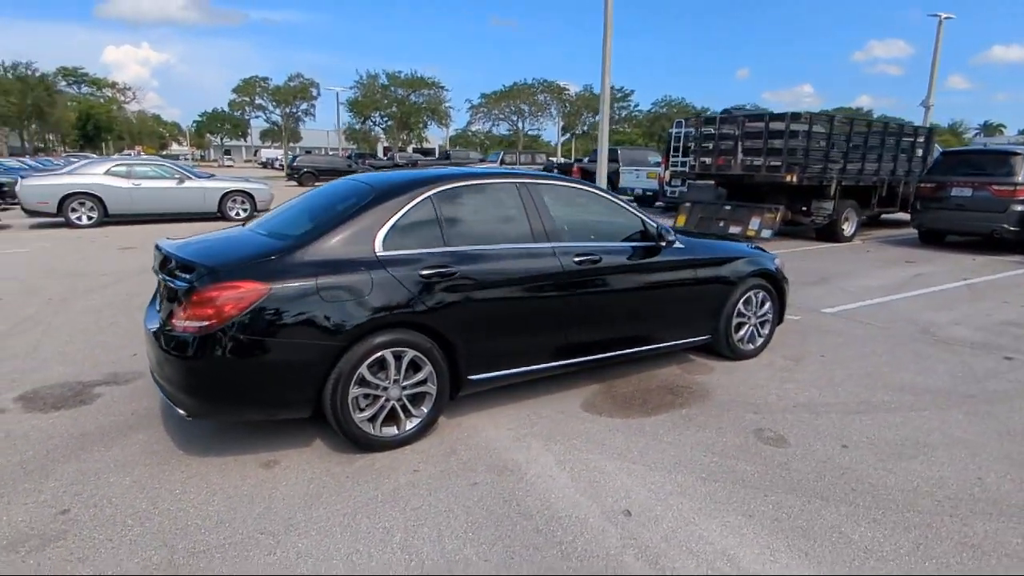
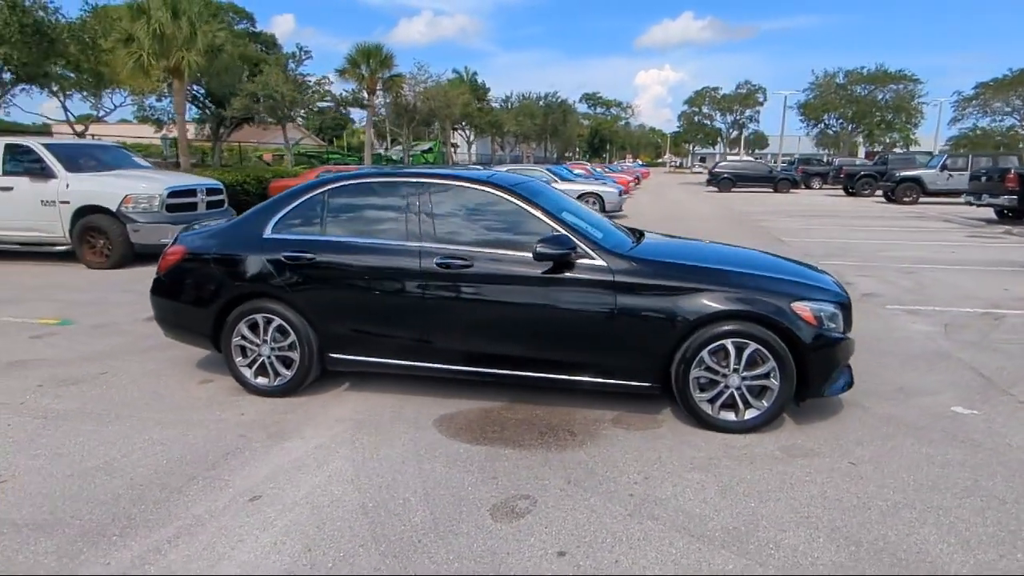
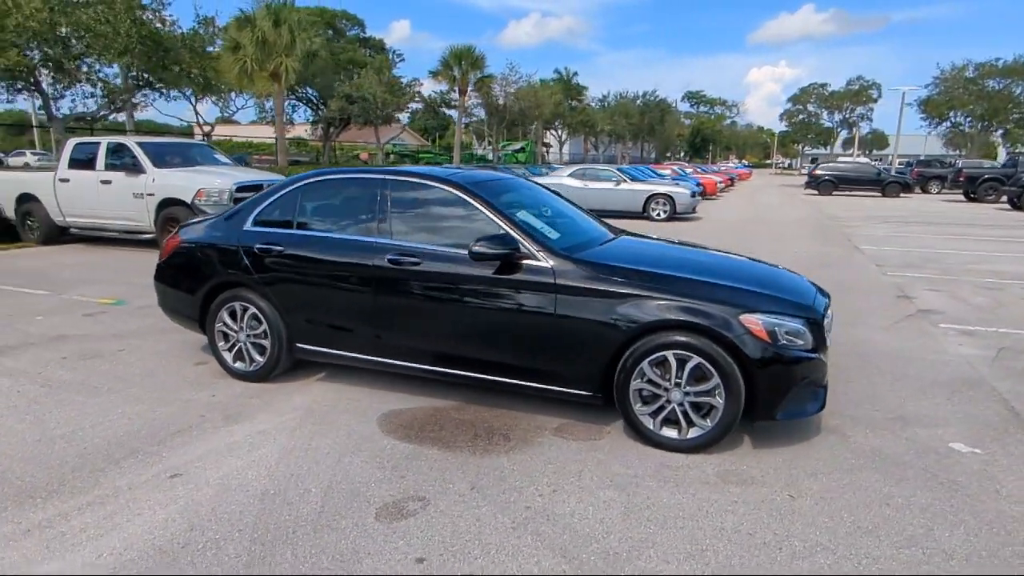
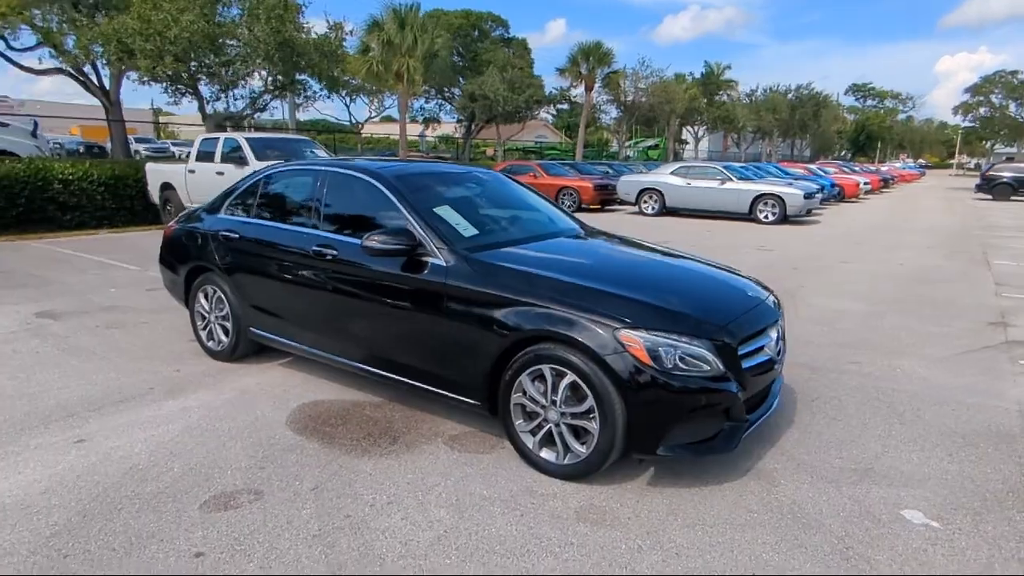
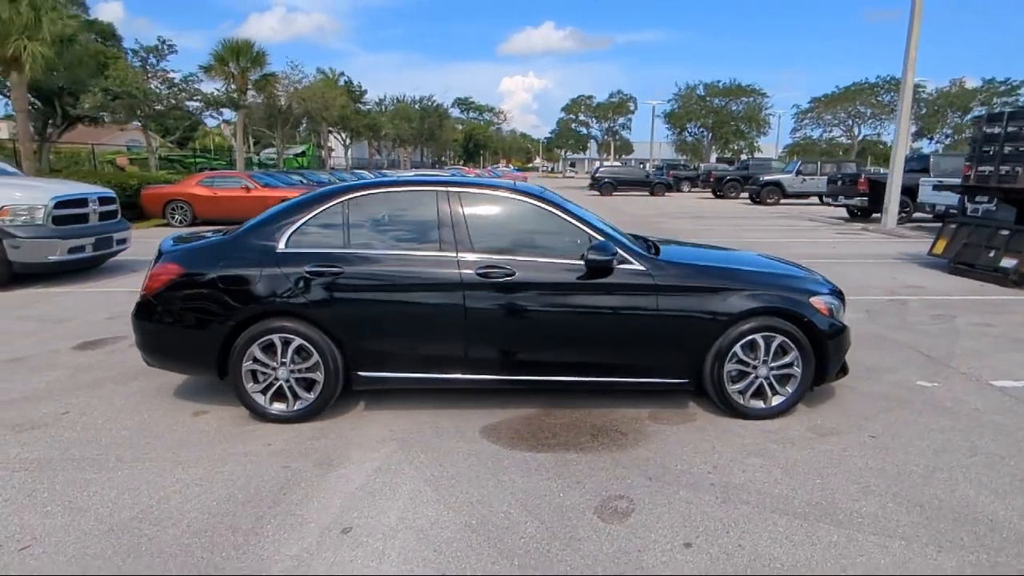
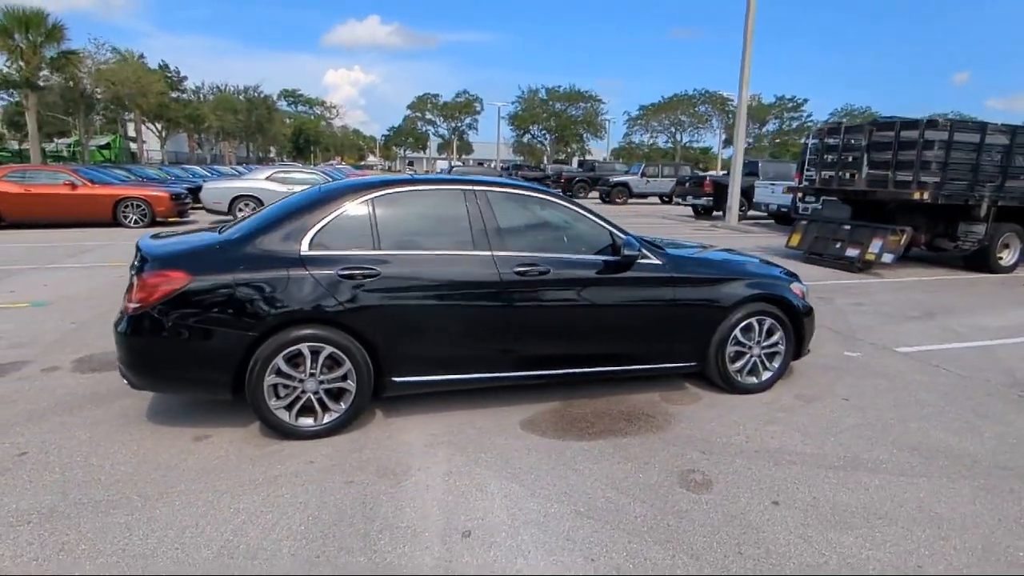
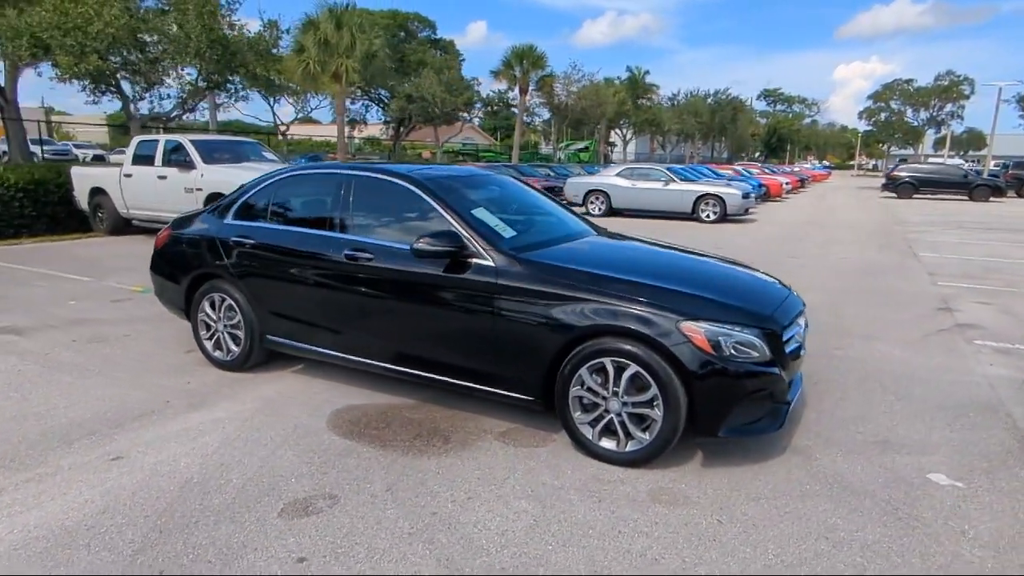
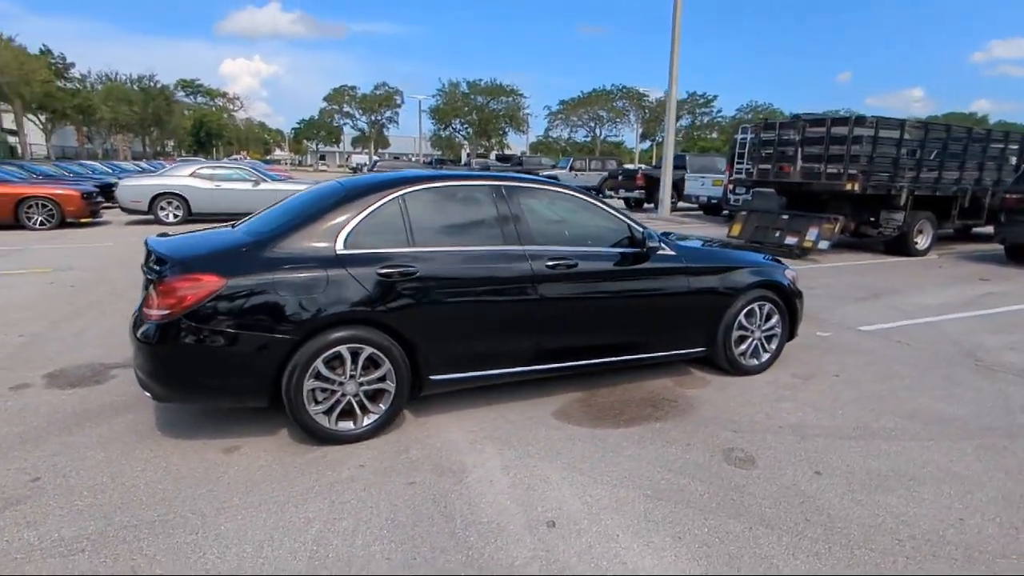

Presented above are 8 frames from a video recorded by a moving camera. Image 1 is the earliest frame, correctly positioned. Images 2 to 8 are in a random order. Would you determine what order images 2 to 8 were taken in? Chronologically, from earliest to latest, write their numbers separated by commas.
8, 6, 5, 2, 3, 7, 4
